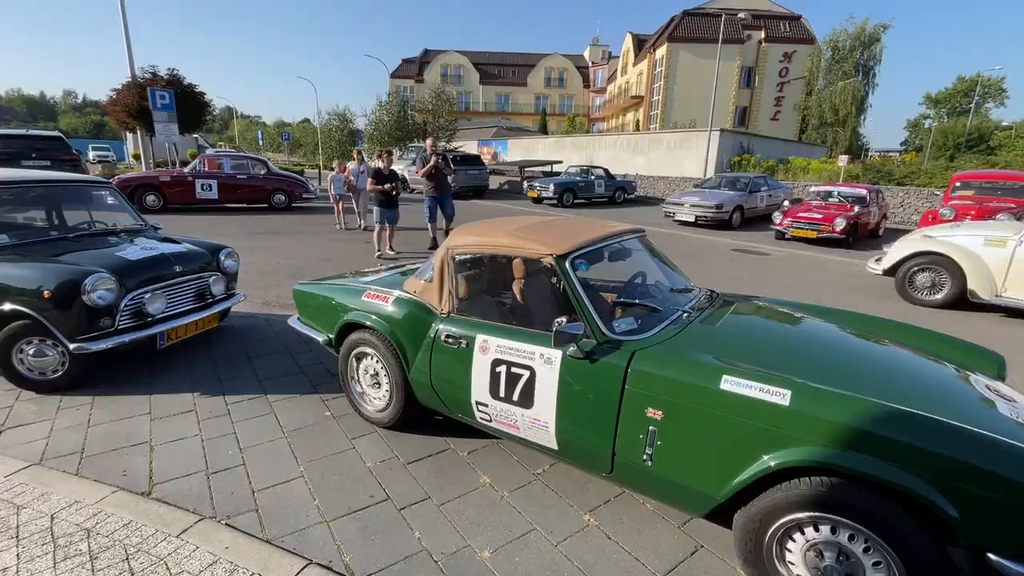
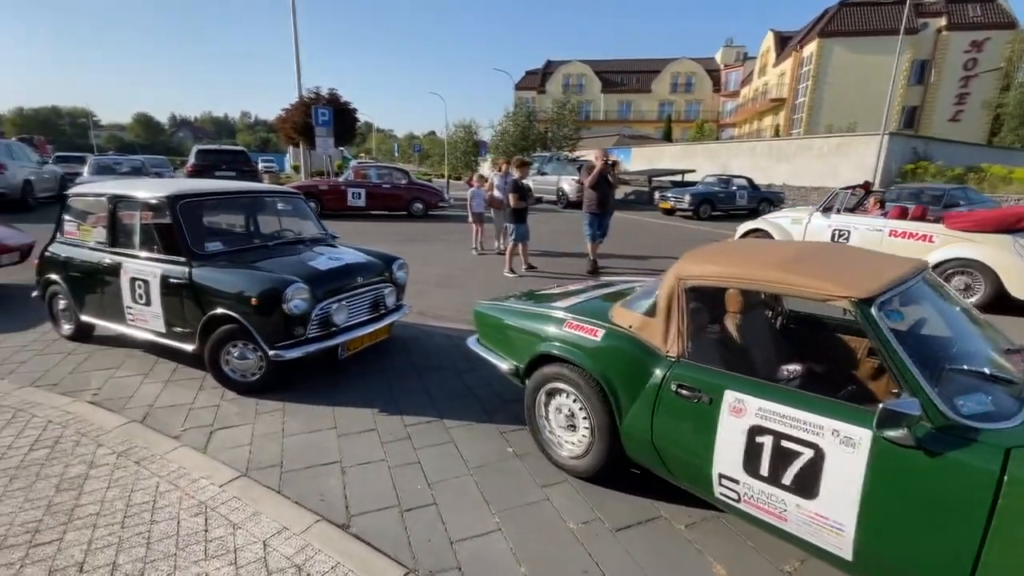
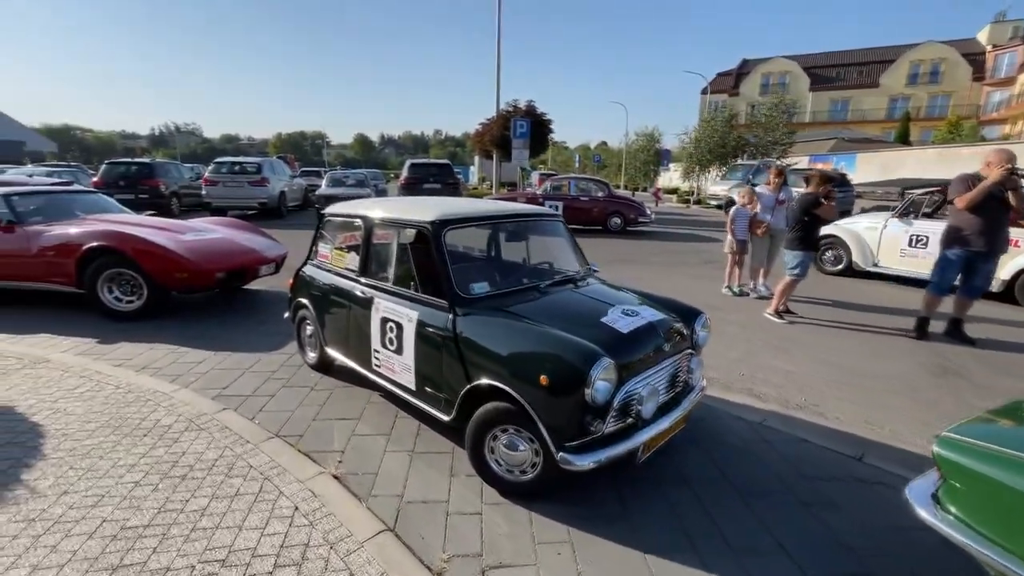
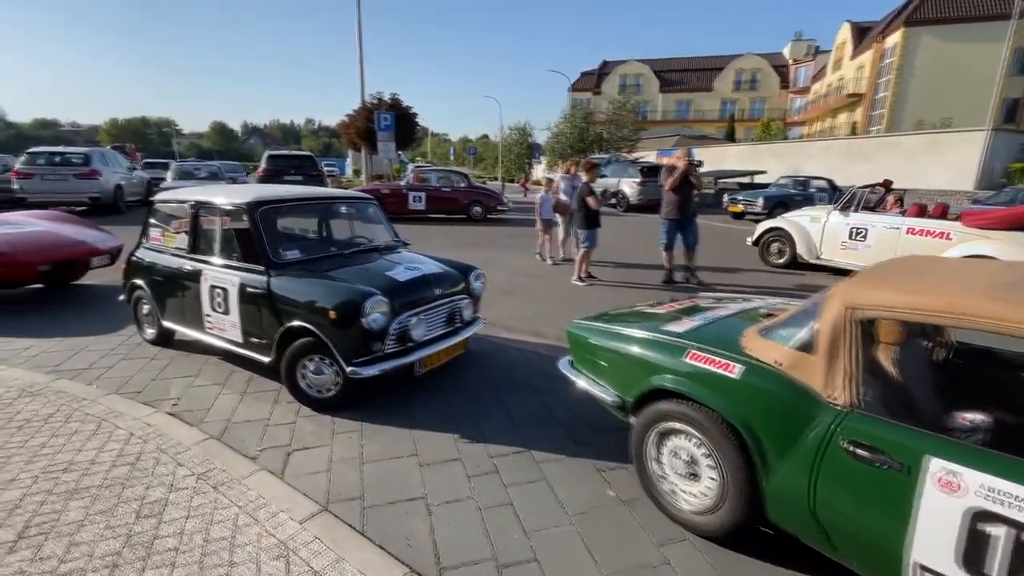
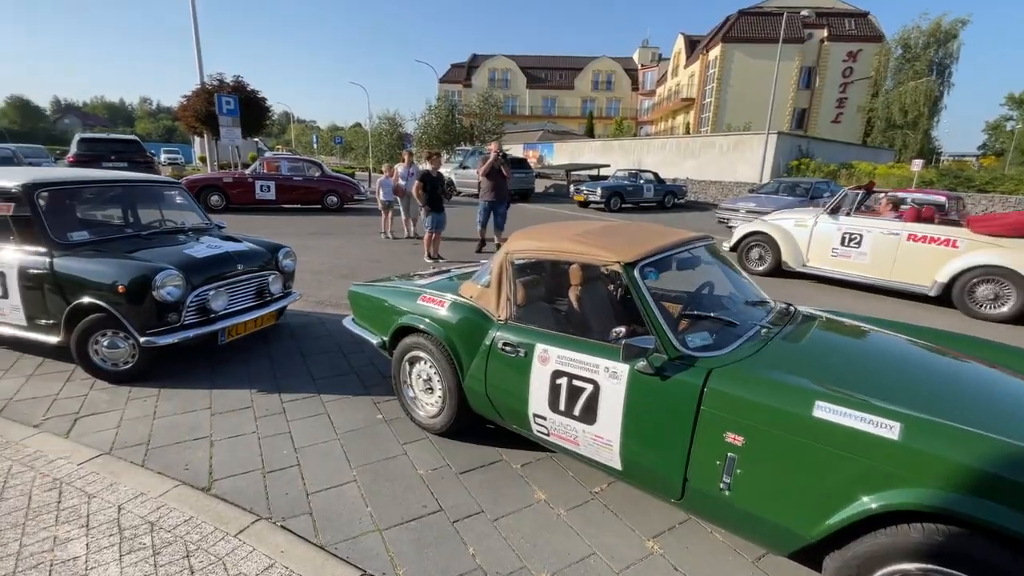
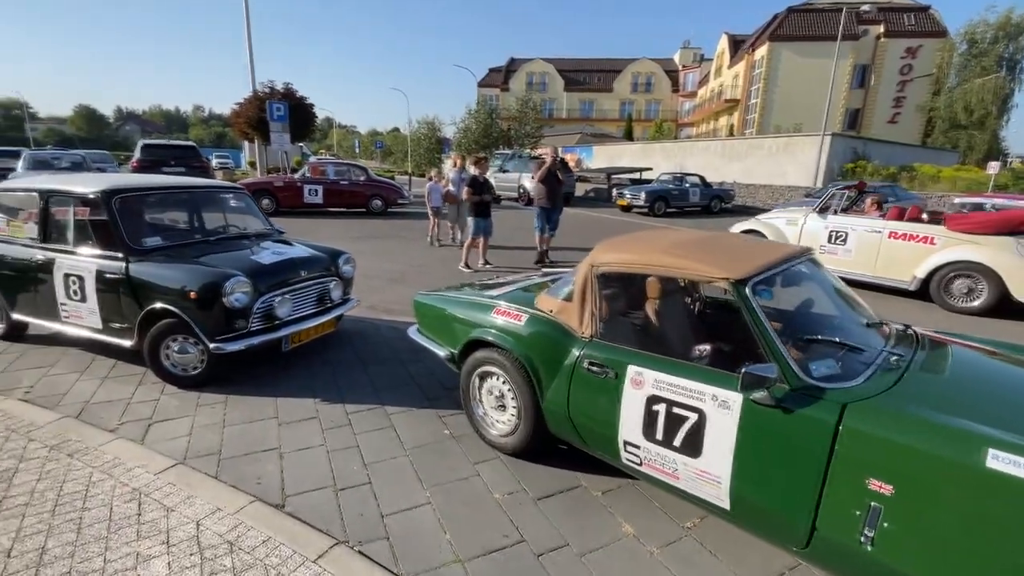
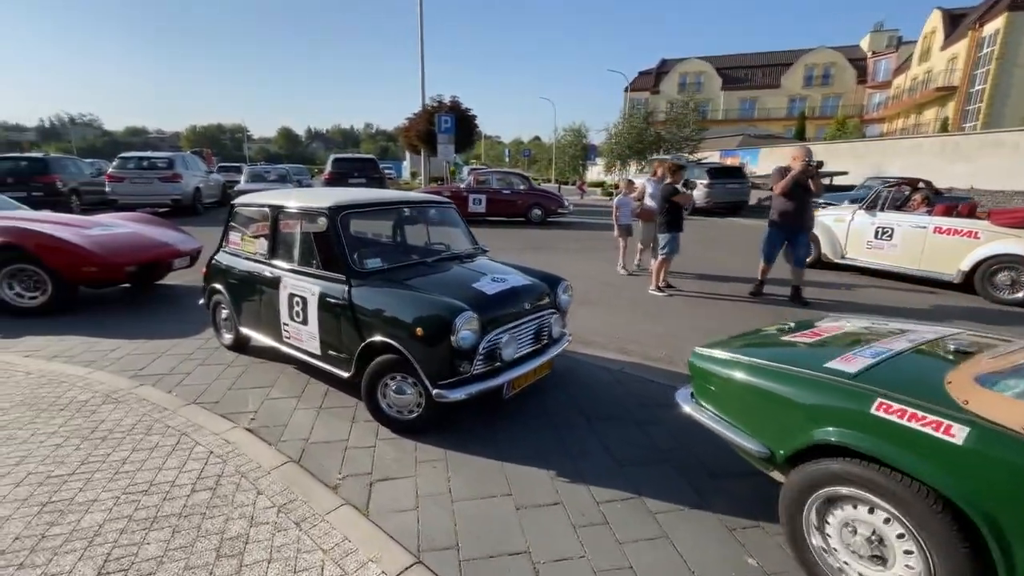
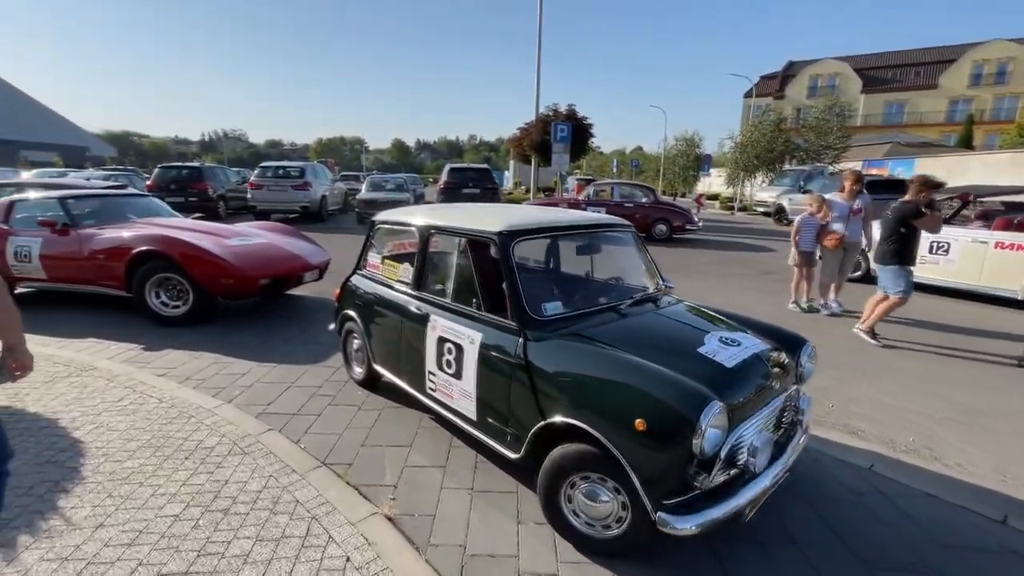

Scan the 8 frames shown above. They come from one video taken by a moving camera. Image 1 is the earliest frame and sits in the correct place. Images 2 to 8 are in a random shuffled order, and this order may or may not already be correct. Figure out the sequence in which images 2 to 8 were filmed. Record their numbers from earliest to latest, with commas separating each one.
5, 6, 2, 4, 7, 3, 8
